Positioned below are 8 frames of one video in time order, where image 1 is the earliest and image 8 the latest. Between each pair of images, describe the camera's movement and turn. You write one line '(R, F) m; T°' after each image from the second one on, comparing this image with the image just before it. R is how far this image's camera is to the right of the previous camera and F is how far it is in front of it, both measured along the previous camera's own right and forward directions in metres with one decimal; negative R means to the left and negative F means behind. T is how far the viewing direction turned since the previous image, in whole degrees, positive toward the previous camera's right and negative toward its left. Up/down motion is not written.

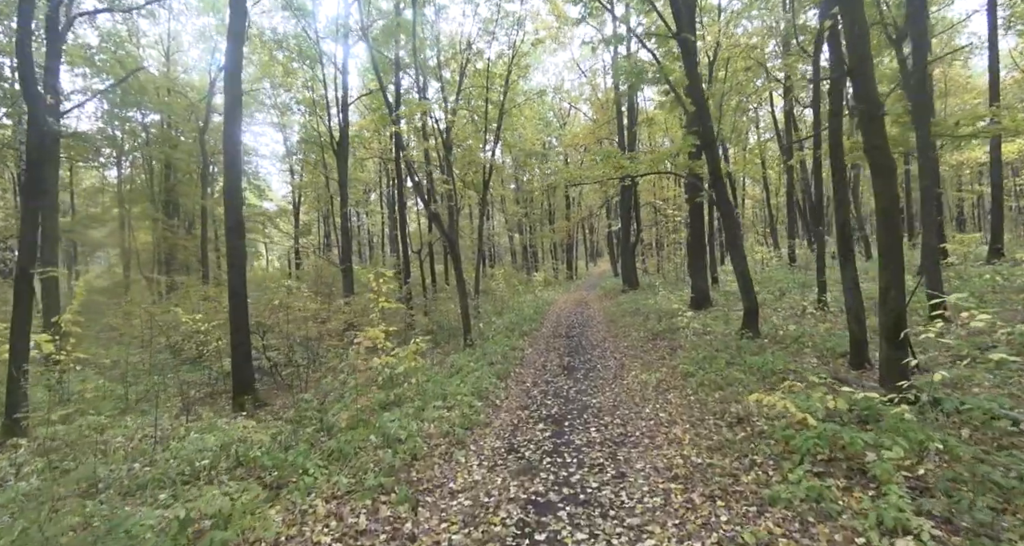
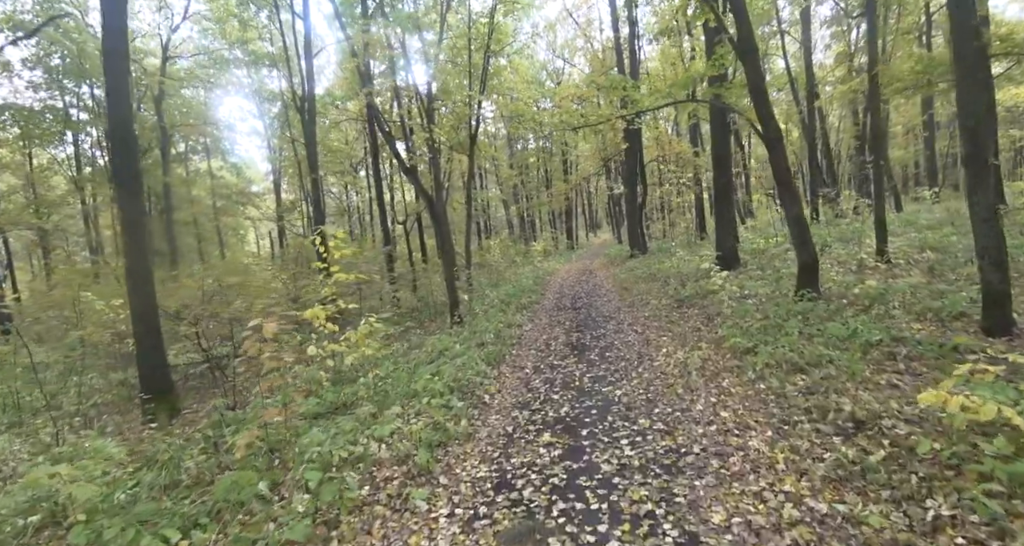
(+0.2, +2.4) m; 0°
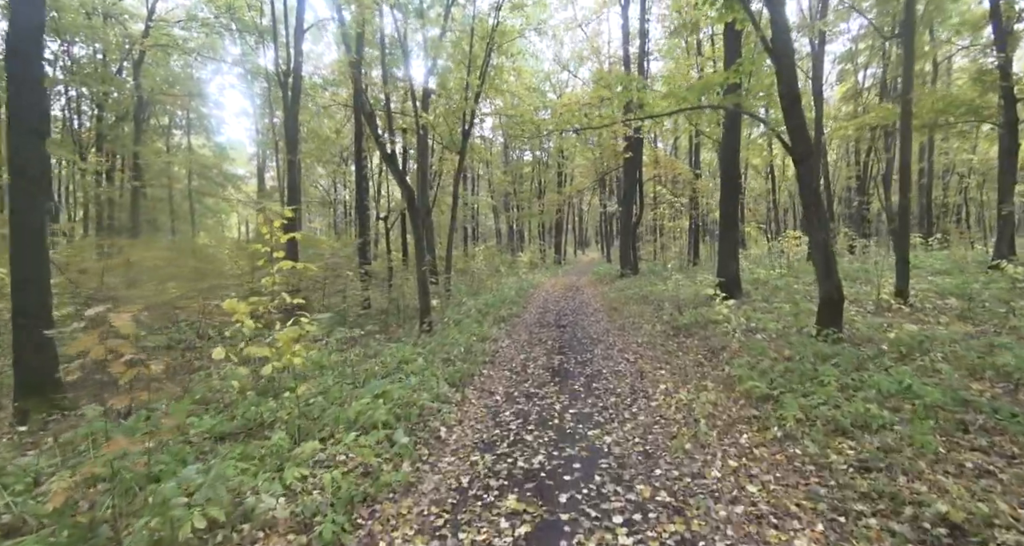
(+0.1, +1.3) m; +2°
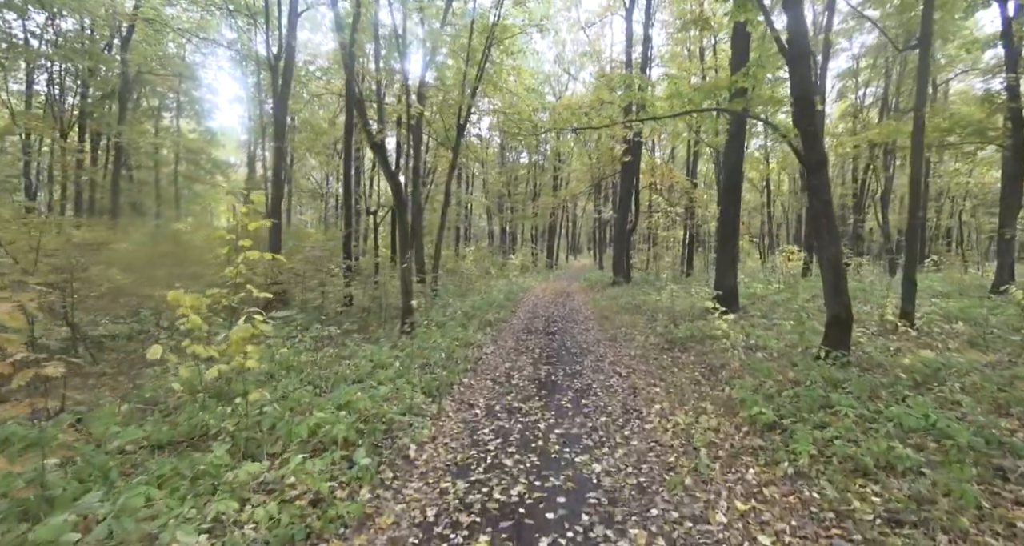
(0.0, +0.6) m; +1°
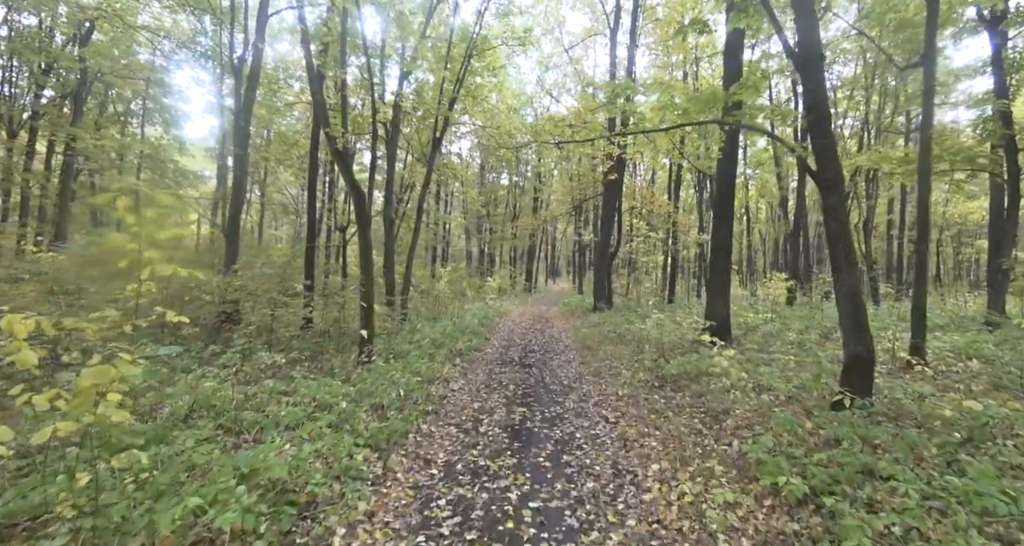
(+0.1, +1.1) m; +3°
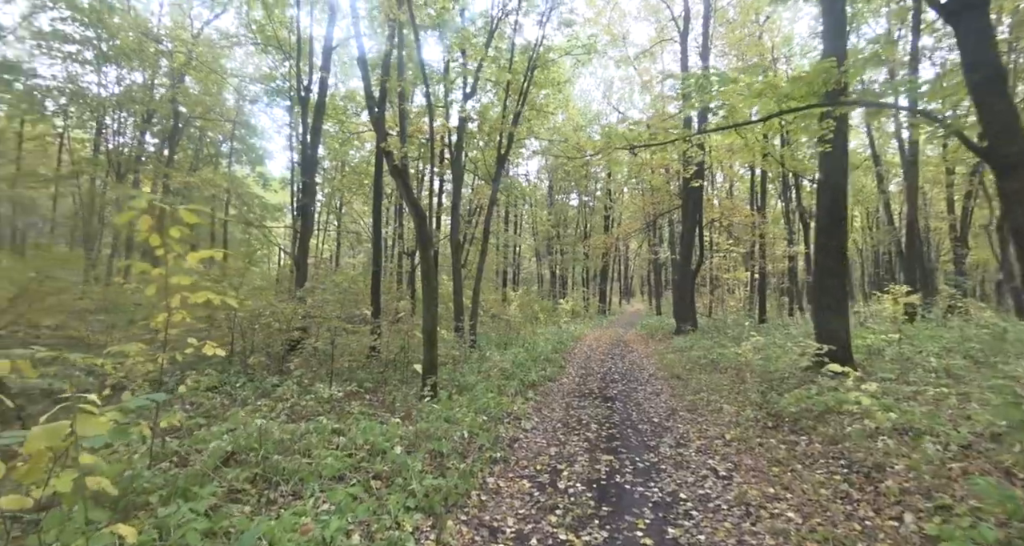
(-0.1, +0.9) m; -8°
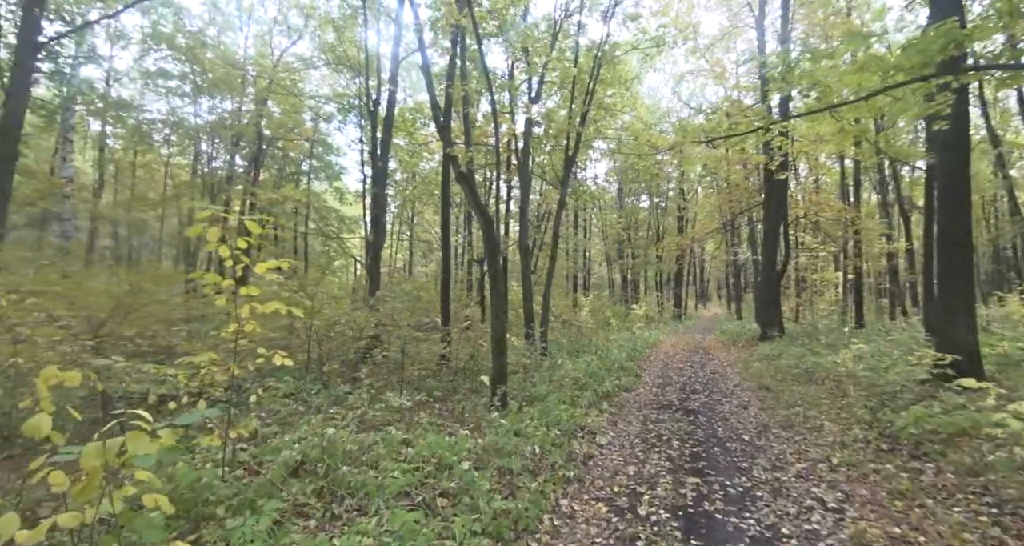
(0.0, +0.3) m; -8°
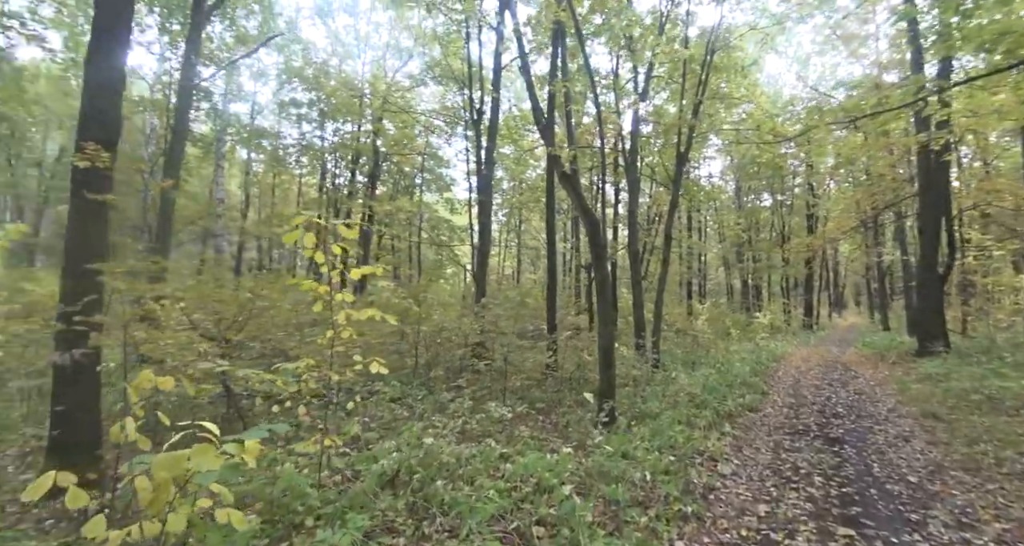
(0.0, +0.4) m; -13°
